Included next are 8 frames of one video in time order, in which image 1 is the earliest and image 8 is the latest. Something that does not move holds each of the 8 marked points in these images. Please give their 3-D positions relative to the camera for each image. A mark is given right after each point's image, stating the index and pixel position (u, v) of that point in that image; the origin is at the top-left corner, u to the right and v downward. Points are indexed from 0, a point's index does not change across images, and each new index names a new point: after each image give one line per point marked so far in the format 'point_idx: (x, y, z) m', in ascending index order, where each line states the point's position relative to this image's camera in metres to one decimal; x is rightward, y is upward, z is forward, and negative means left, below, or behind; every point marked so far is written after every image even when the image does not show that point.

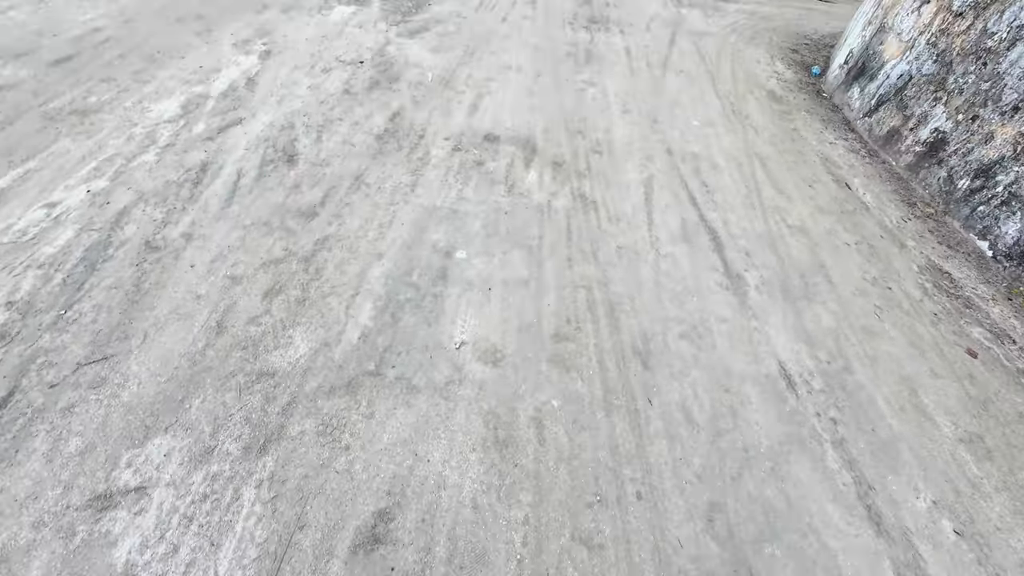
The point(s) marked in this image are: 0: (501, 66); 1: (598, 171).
0: (-0.1, +1.8, +3.4) m
1: (+0.5, +0.7, +2.5) m
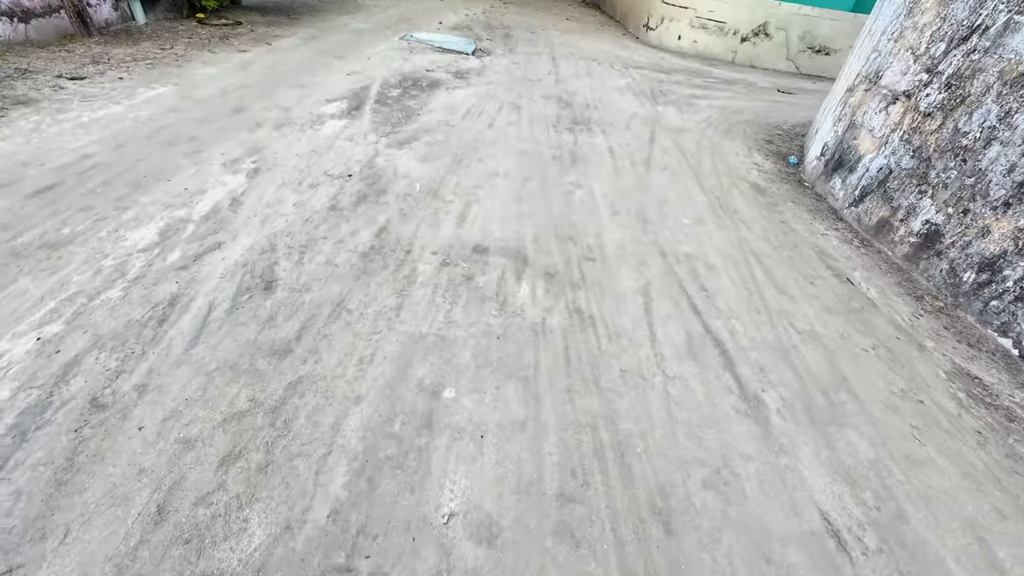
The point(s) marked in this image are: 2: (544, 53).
0: (-0.2, +0.9, +3.4) m
1: (+0.5, 0.0, +2.4) m
2: (+0.6, +4.4, +8.0) m
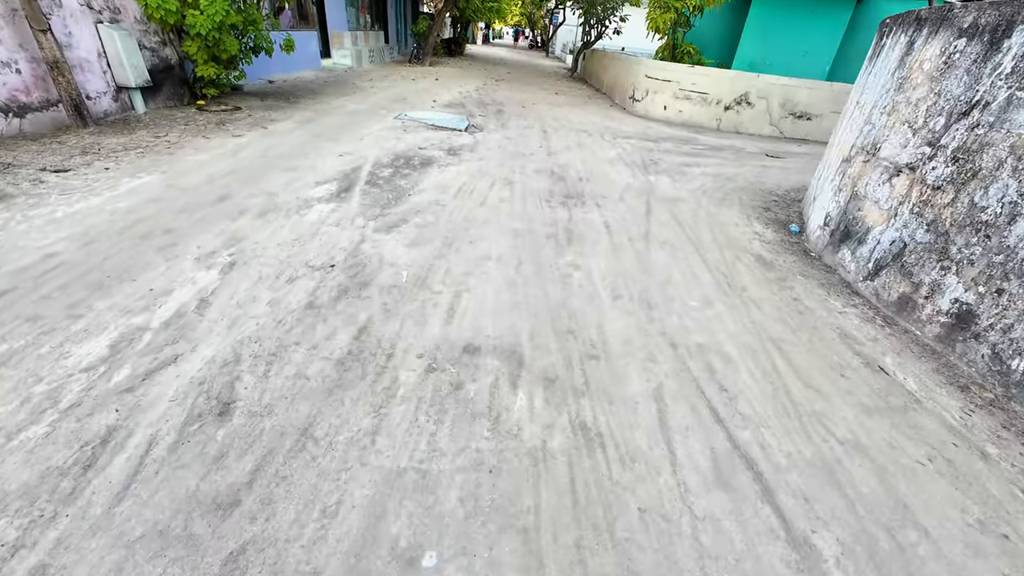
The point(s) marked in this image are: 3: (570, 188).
0: (-0.2, +0.2, +3.3) m
1: (+0.4, -0.5, +2.1) m
2: (+0.4, +3.1, +8.2) m
3: (+0.7, +1.2, +5.0) m
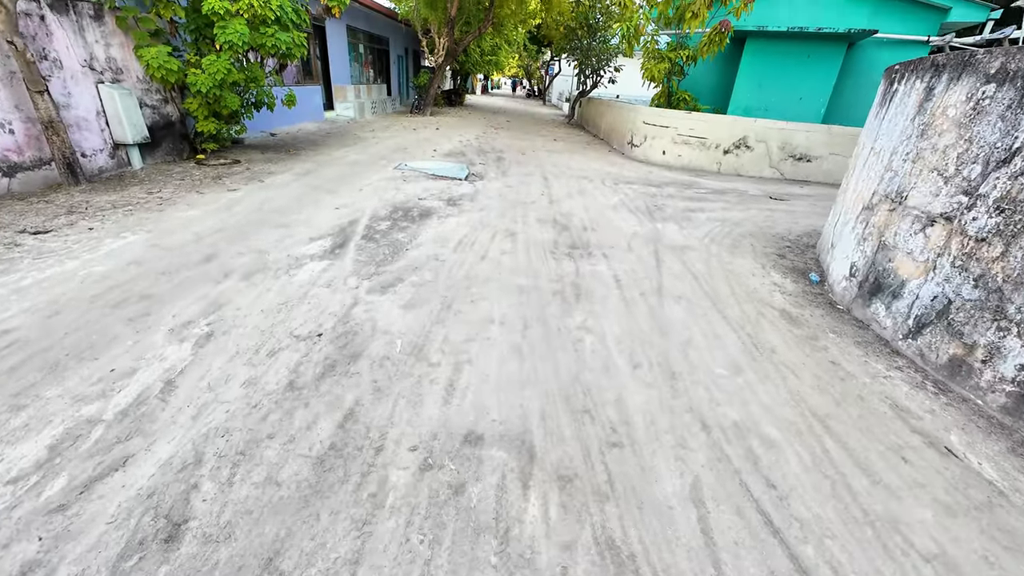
0: (-0.2, -0.2, +3.0) m
1: (+0.5, -0.8, +1.8) m
2: (+0.4, +2.2, +8.2) m
3: (+0.7, +0.6, +4.8) m
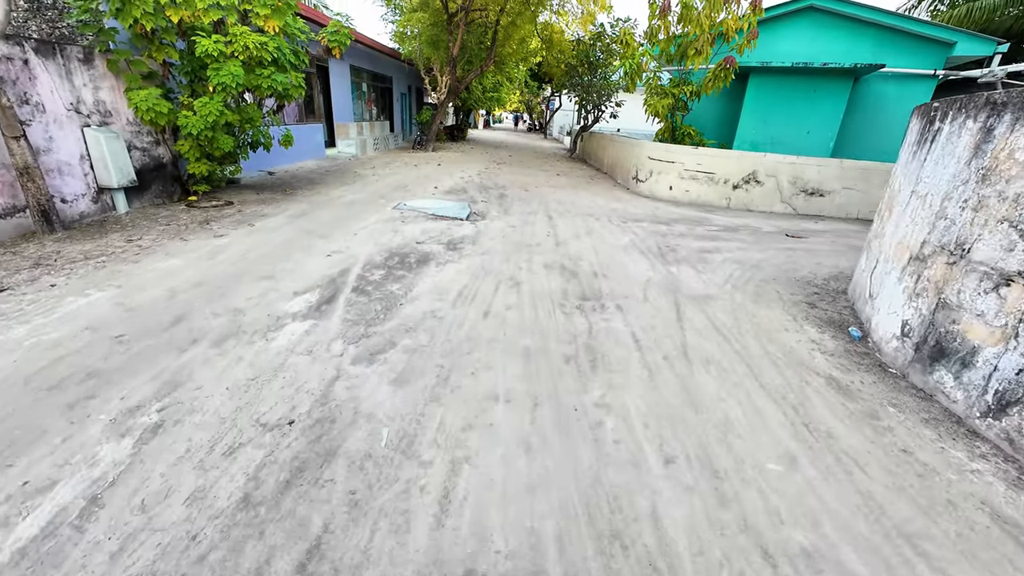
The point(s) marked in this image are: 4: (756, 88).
0: (-0.2, -0.6, +2.6) m
1: (+0.5, -1.2, +1.3) m
2: (+0.5, +1.4, +7.9) m
3: (+0.8, 0.0, +4.4) m
4: (+5.8, +4.7, +10.1) m
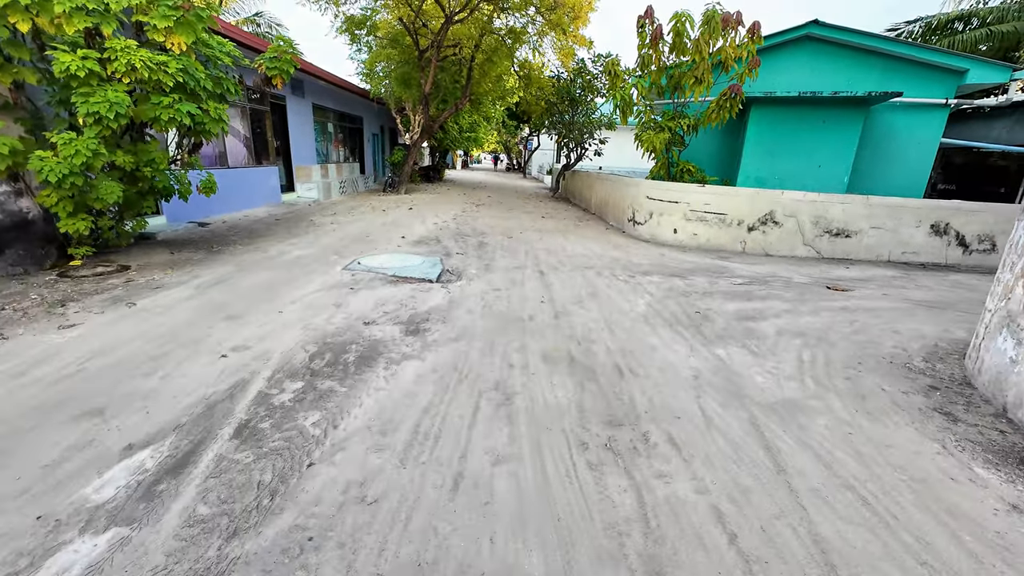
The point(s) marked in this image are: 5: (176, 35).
0: (-0.2, -1.3, +1.0) m
1: (+0.6, -1.7, -0.3) m
2: (+0.2, +0.4, +6.5) m
3: (+0.7, -0.7, +2.9) m
4: (+5.3, +3.6, +9.2) m
5: (-3.6, +2.8, +4.6) m
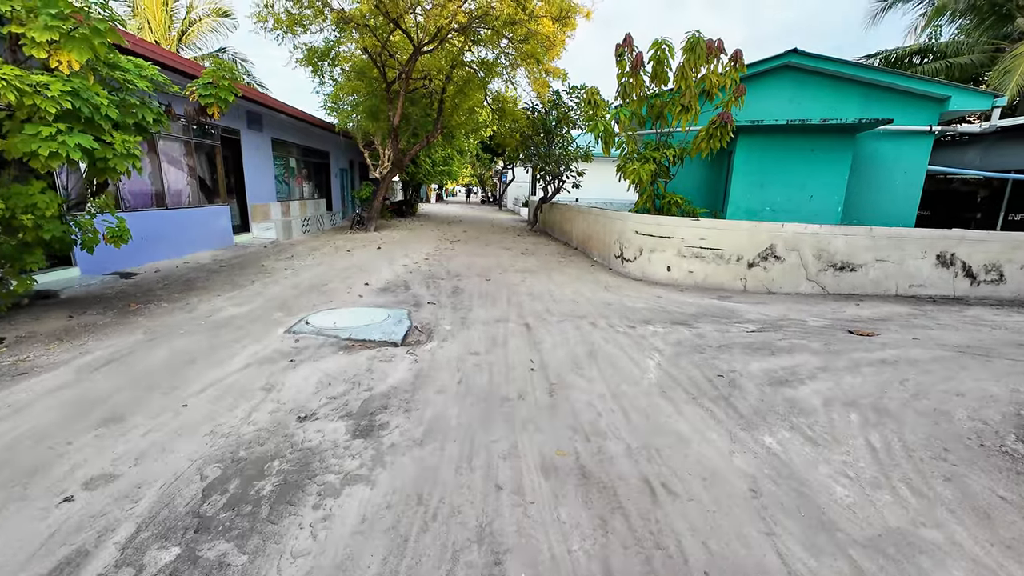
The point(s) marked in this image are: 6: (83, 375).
0: (-0.1, -1.6, 0.0) m
1: (+0.7, -1.9, -1.3) m
2: (0.0, -0.4, +5.6) m
3: (+0.6, -1.2, +2.0) m
4: (+4.8, +2.8, +8.8) m
5: (-3.9, +2.1, +3.7) m
6: (-3.5, -0.7, +3.5) m
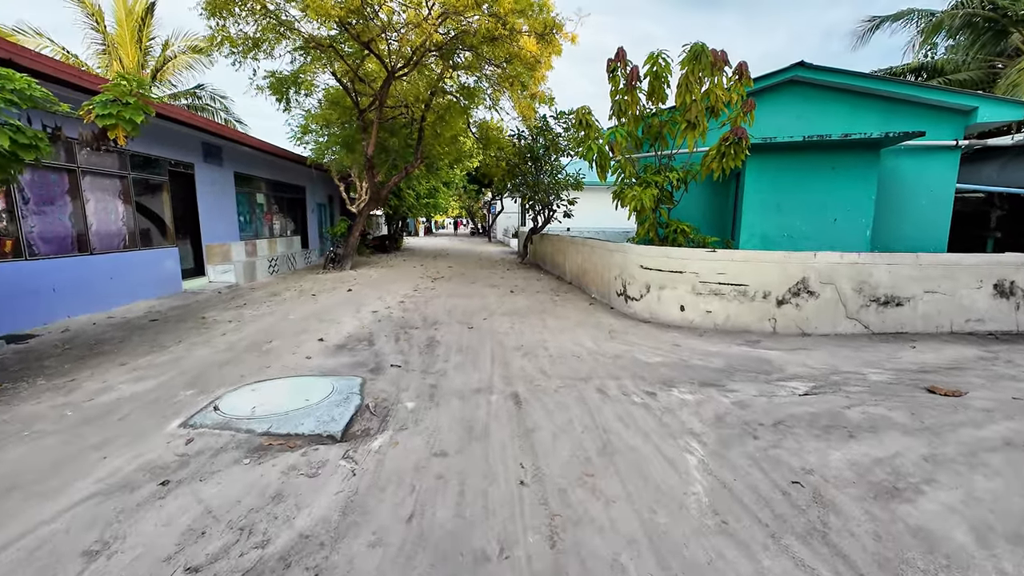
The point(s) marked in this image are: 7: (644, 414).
0: (-0.1, -1.8, -1.4) m
1: (+0.7, -2.0, -2.6) m
2: (-0.2, -0.9, +4.3) m
3: (+0.6, -1.5, +0.7) m
4: (+4.5, +2.2, +7.8) m
5: (-4.1, +1.5, +2.6) m
6: (-3.6, -1.3, +2.2) m
7: (+1.1, -1.1, +3.7) m
